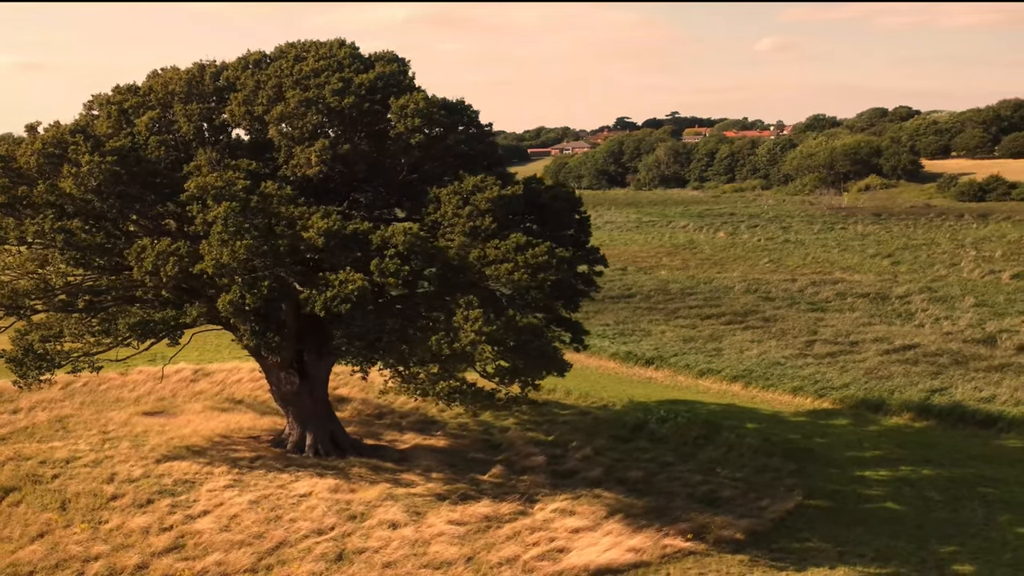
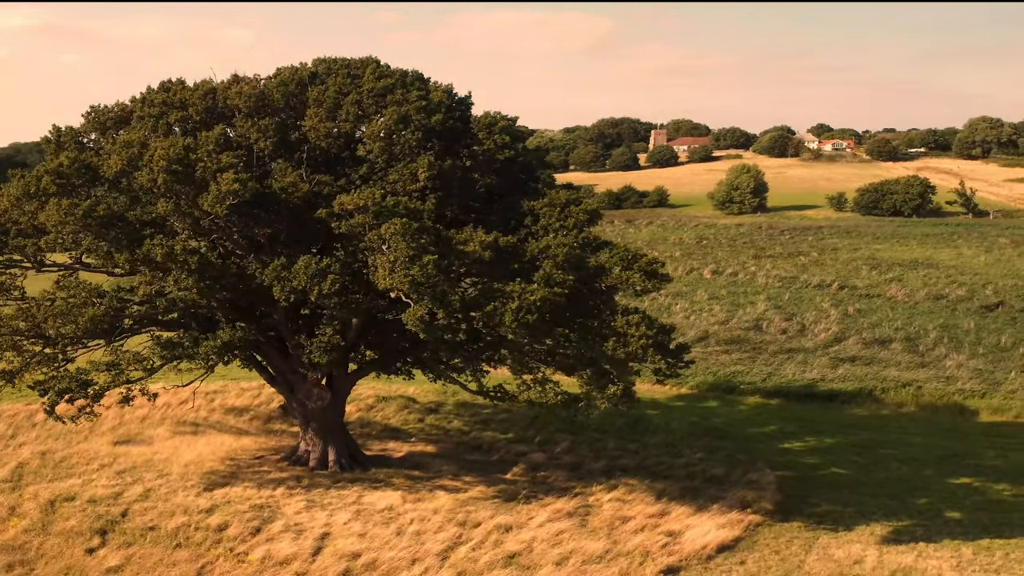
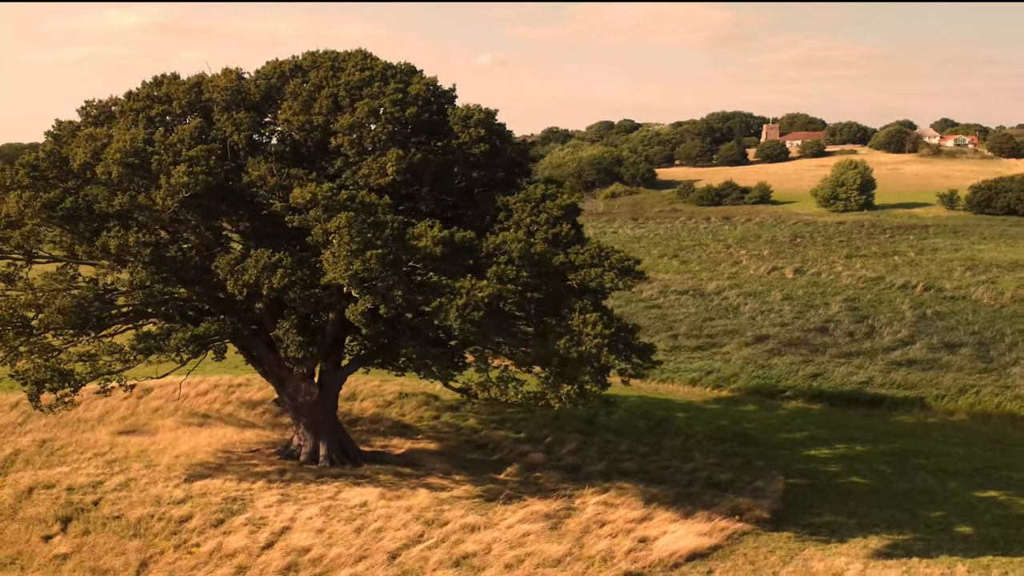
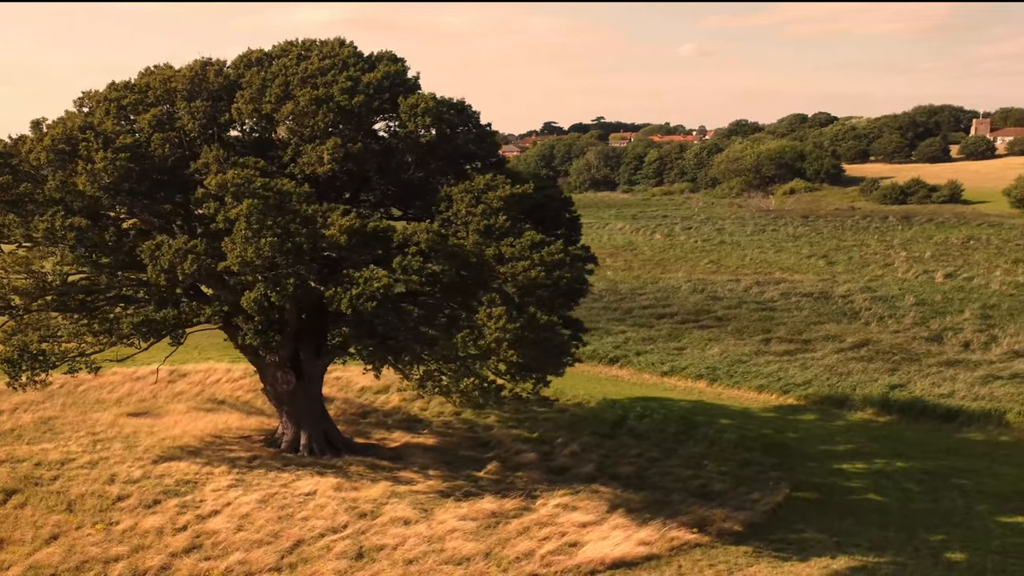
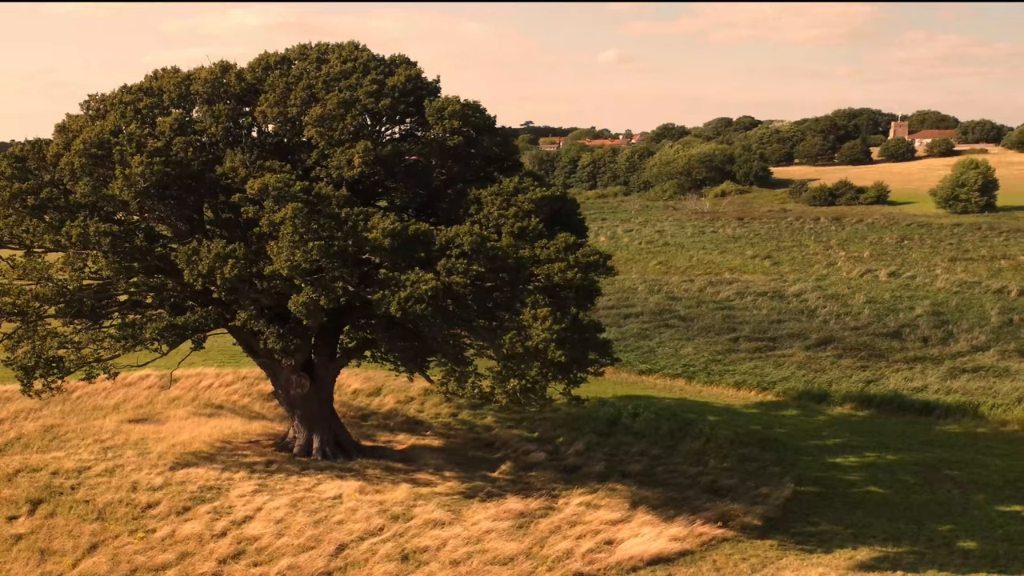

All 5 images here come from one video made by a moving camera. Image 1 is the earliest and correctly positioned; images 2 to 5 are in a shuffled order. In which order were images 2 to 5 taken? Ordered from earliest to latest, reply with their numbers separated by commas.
4, 5, 3, 2
